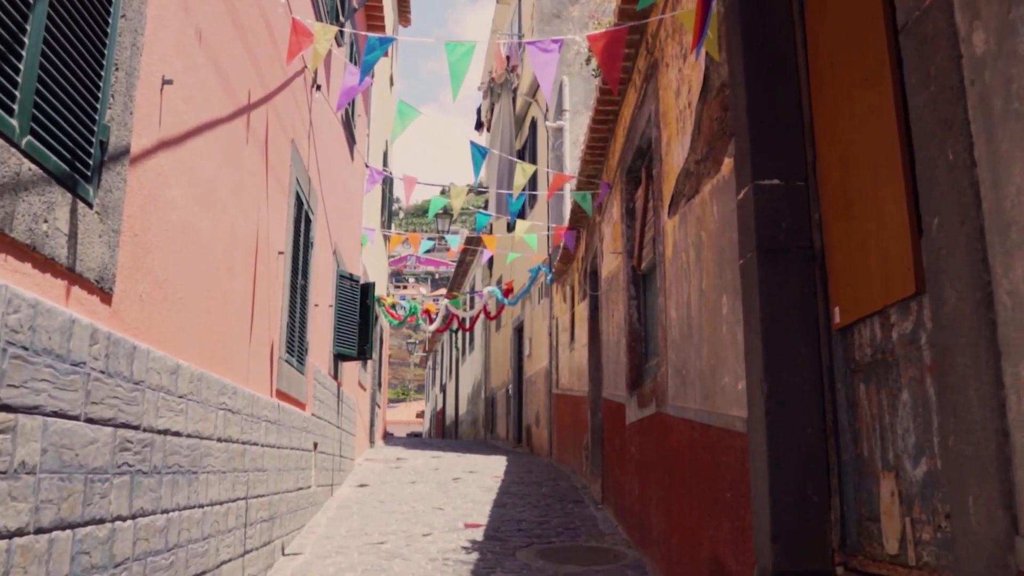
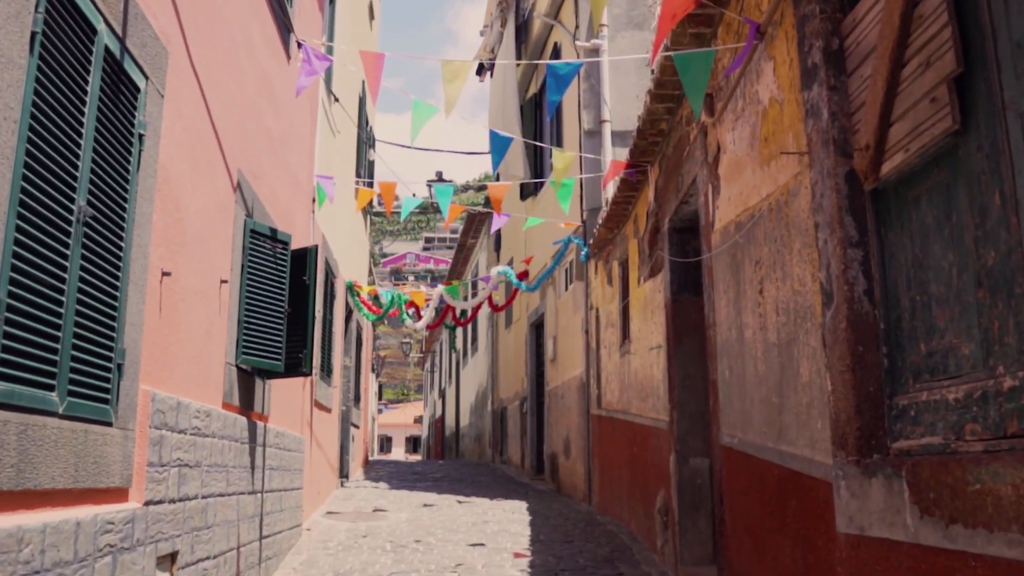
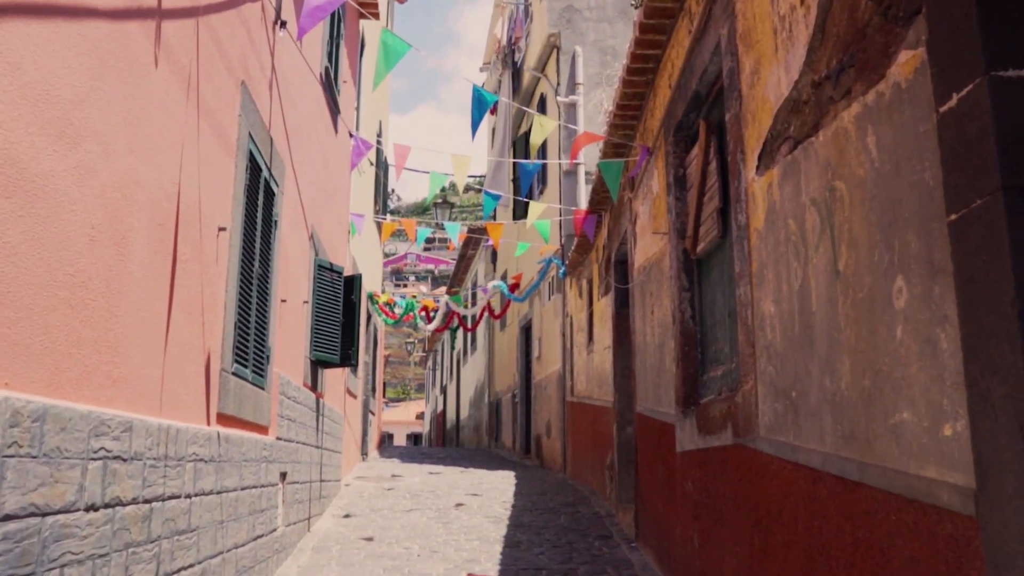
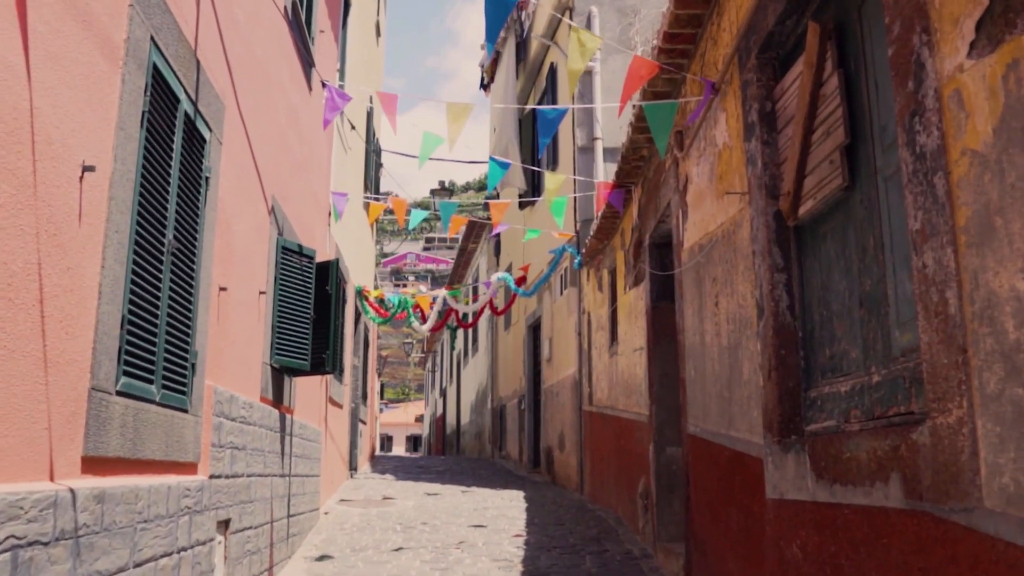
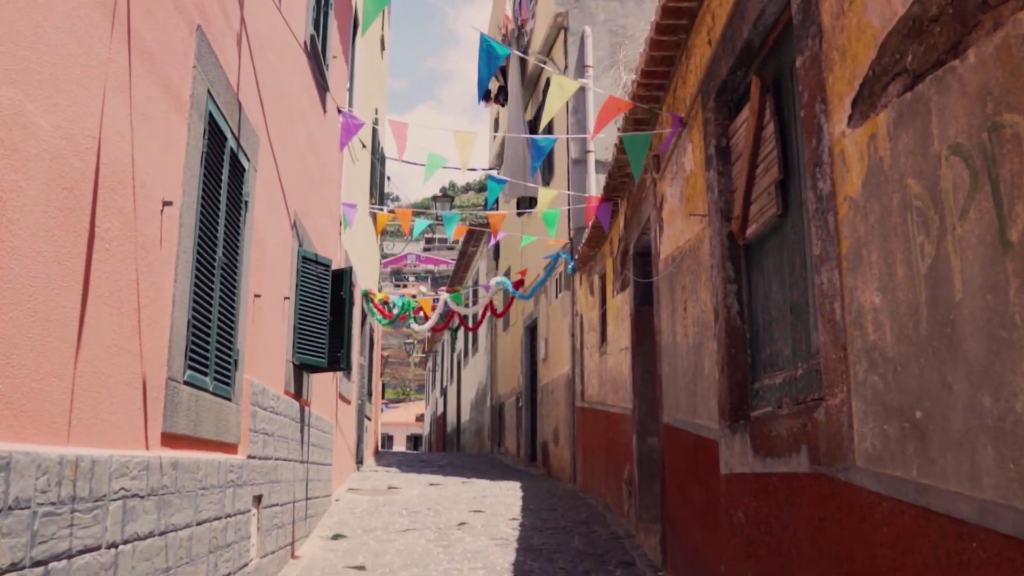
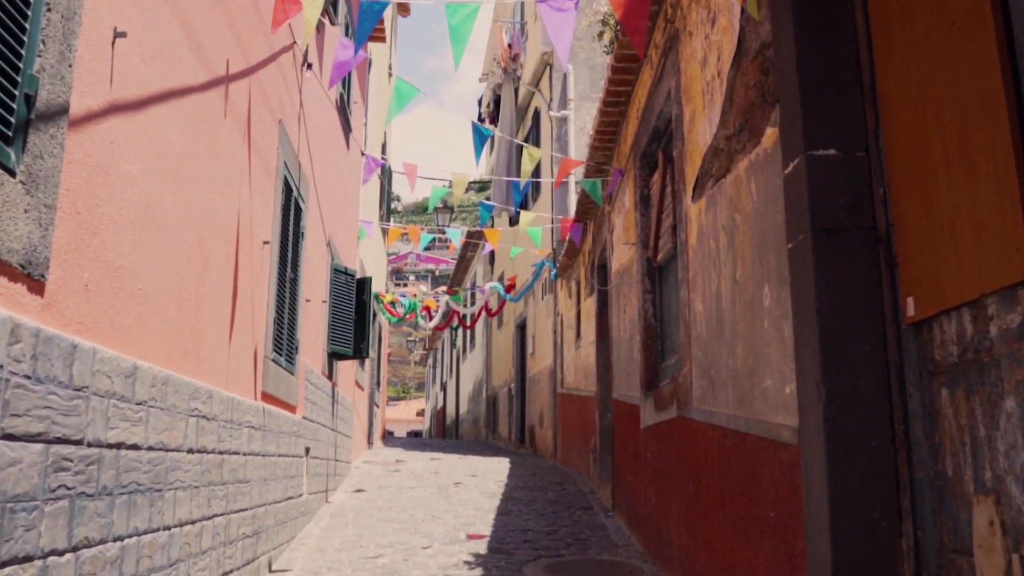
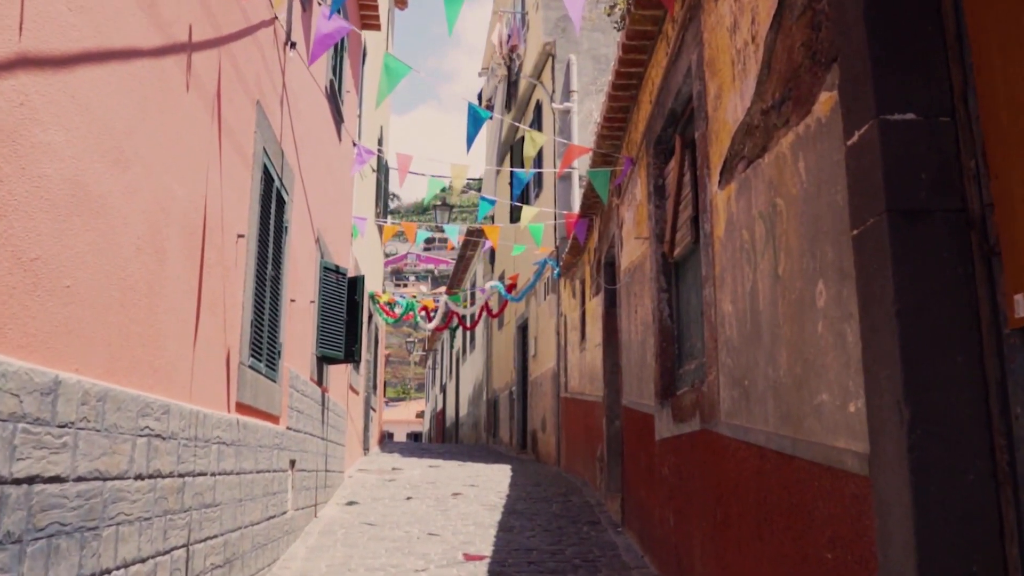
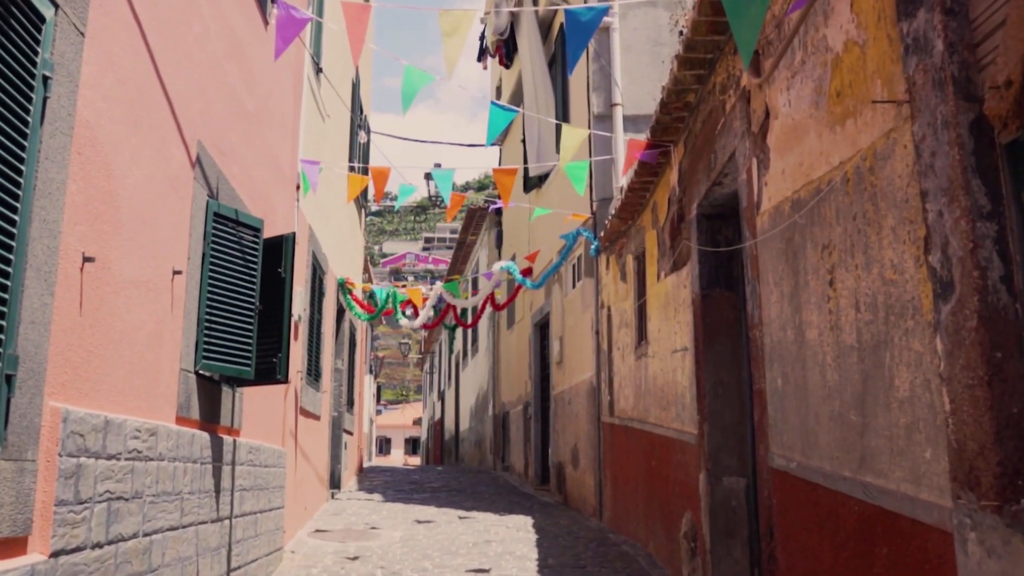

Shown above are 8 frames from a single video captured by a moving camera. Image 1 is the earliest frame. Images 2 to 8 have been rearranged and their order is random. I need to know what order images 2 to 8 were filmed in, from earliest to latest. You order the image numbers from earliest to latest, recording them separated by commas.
6, 7, 3, 5, 4, 2, 8
